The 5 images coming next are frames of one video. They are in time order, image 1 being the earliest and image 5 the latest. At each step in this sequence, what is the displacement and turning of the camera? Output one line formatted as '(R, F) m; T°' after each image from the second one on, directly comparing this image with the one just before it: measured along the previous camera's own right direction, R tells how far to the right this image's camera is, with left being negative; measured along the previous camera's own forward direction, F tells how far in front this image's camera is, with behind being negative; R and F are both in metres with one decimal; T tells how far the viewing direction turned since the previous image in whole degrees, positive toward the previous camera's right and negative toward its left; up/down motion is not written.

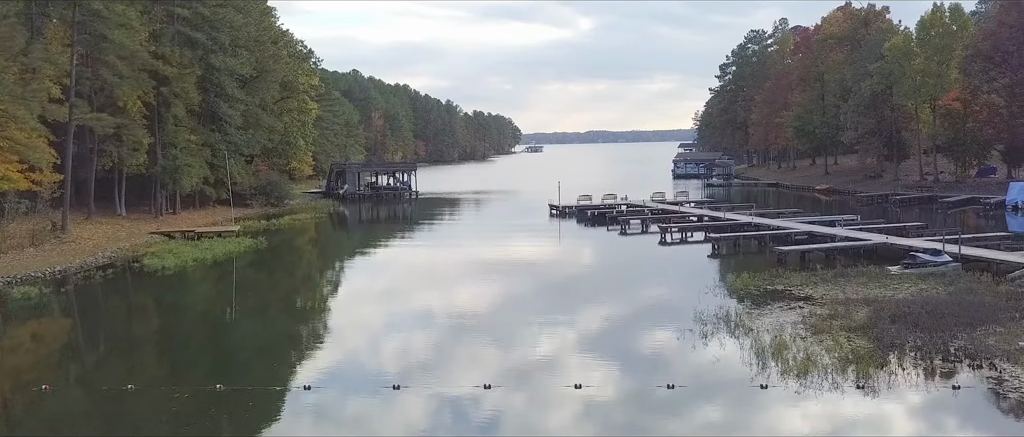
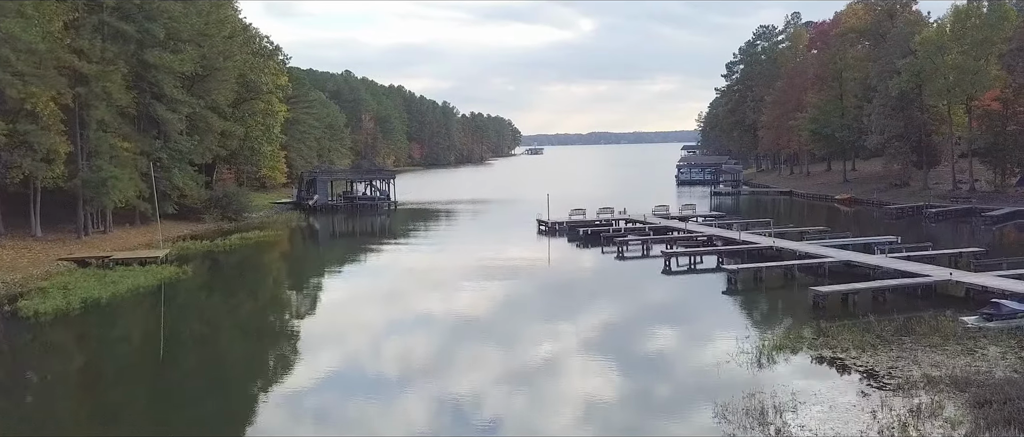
(+1.3, +5.2) m; 0°
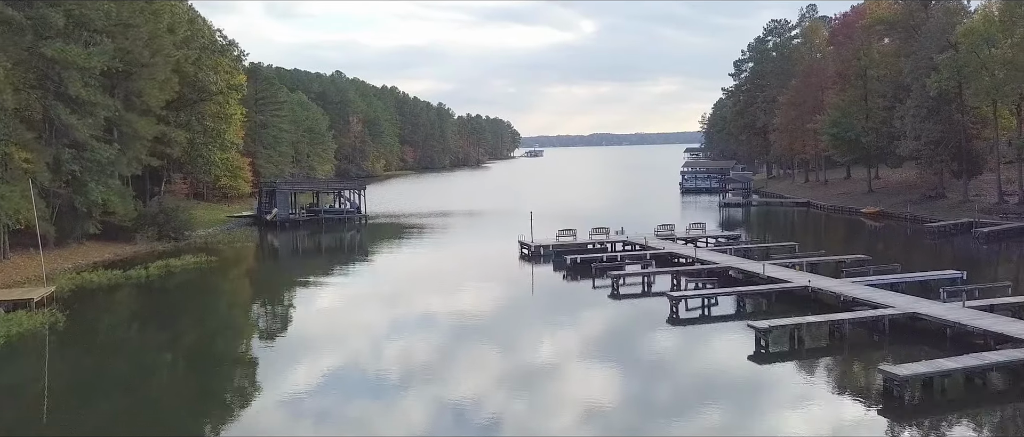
(+1.4, +5.7) m; 0°
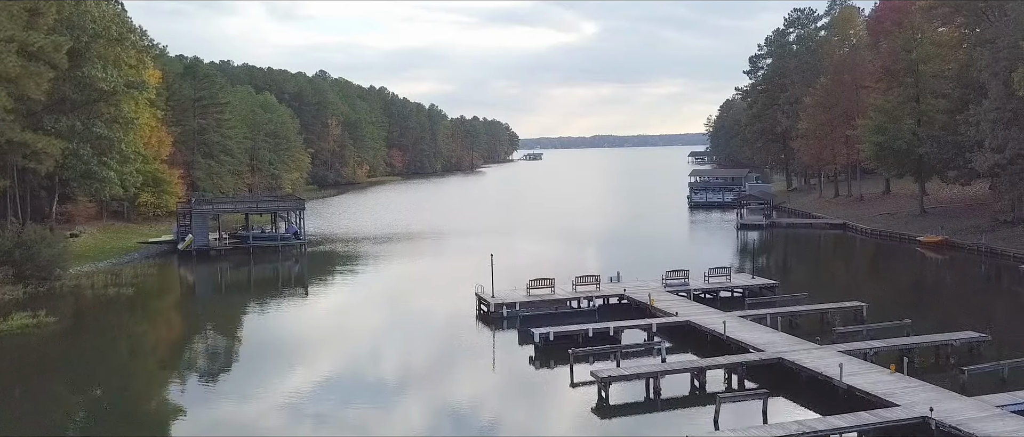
(+2.0, +8.8) m; 0°
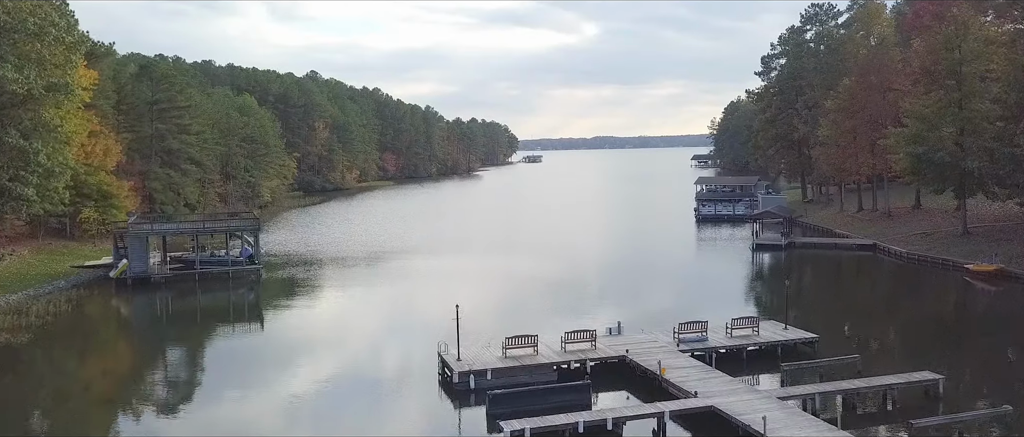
(+0.9, +5.0) m; 0°
